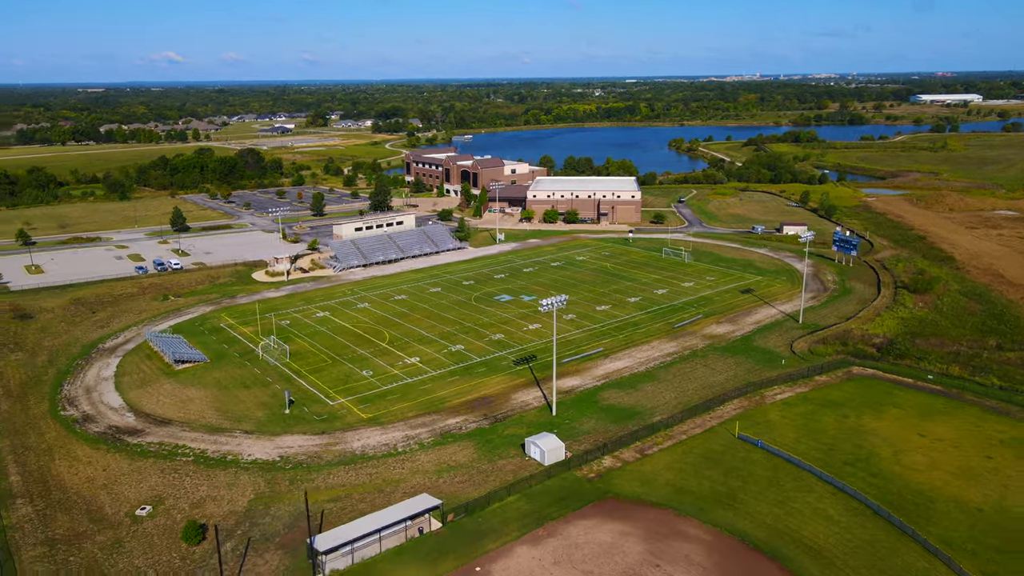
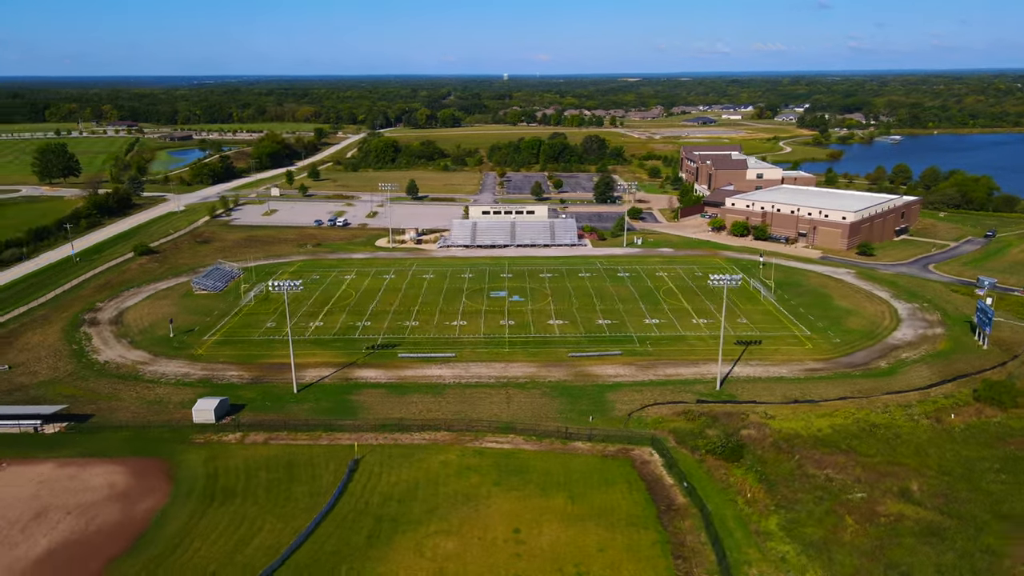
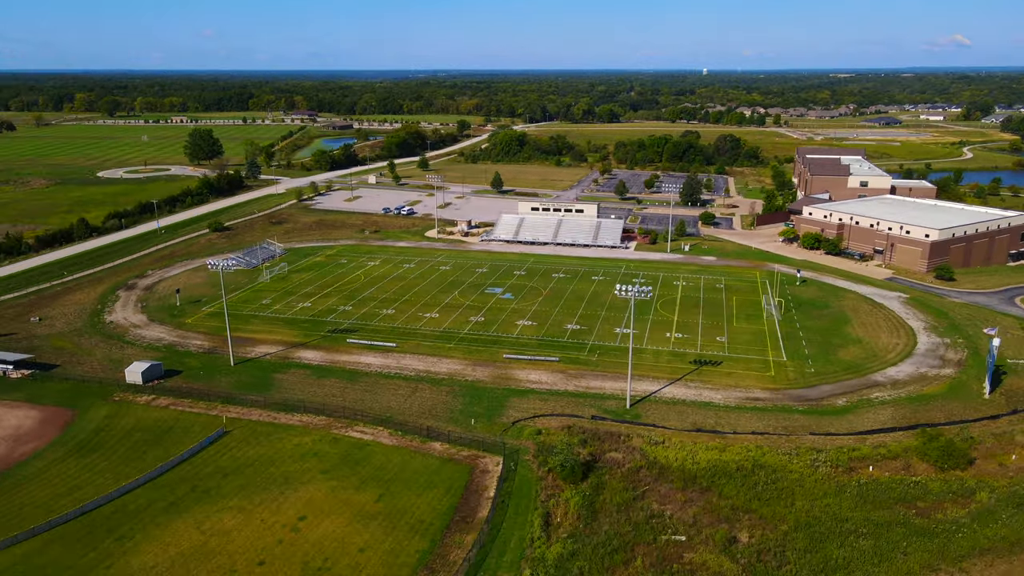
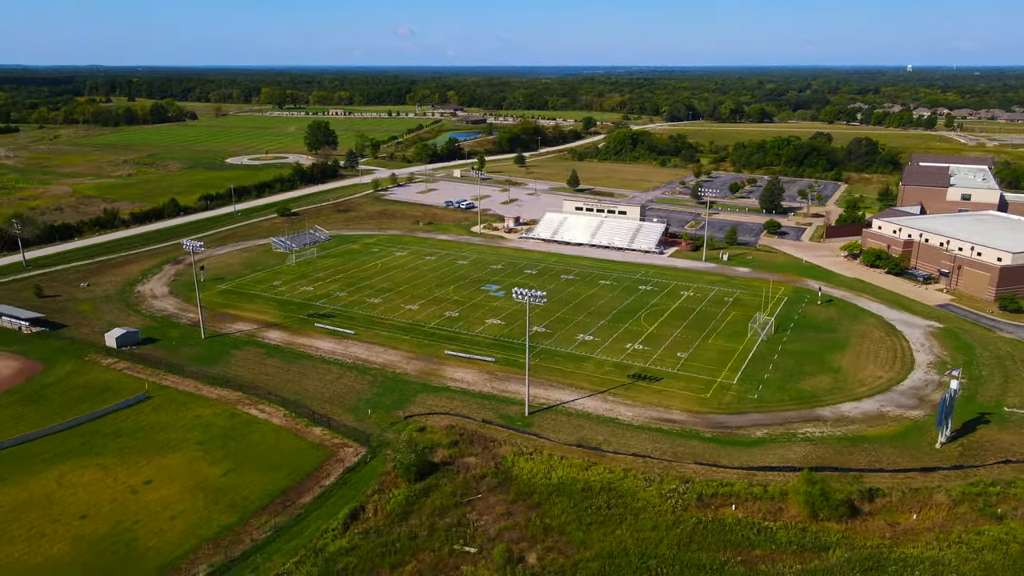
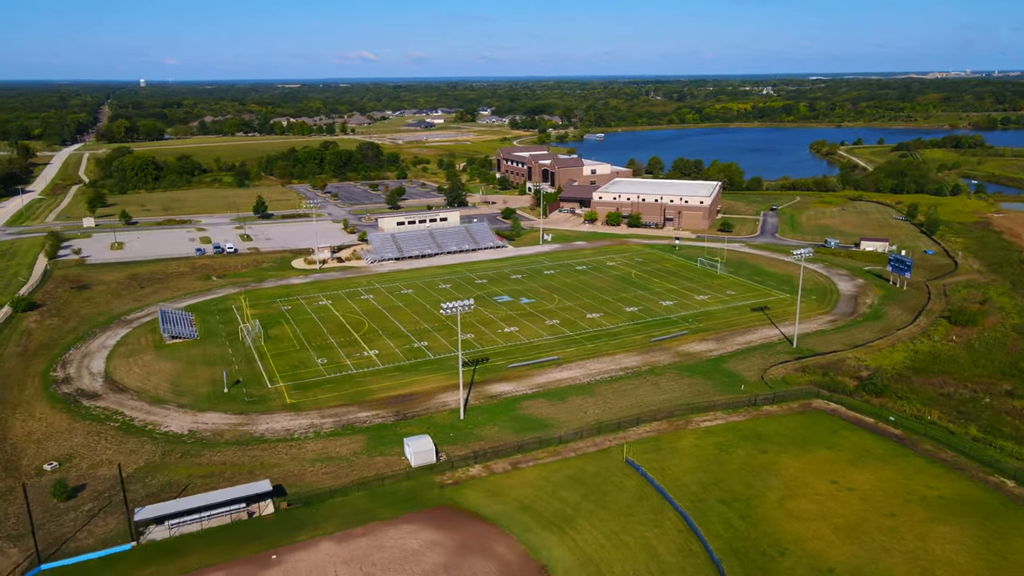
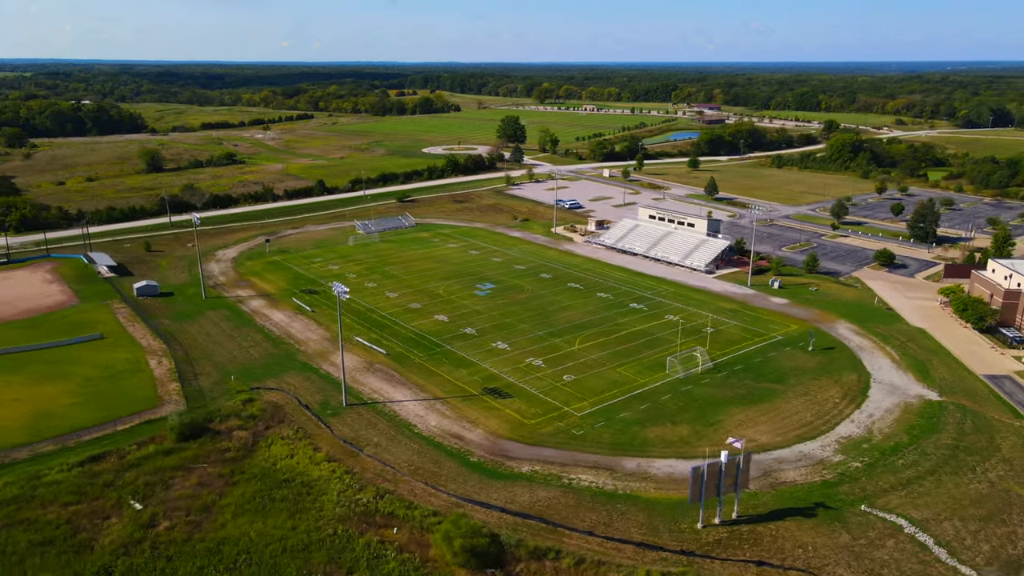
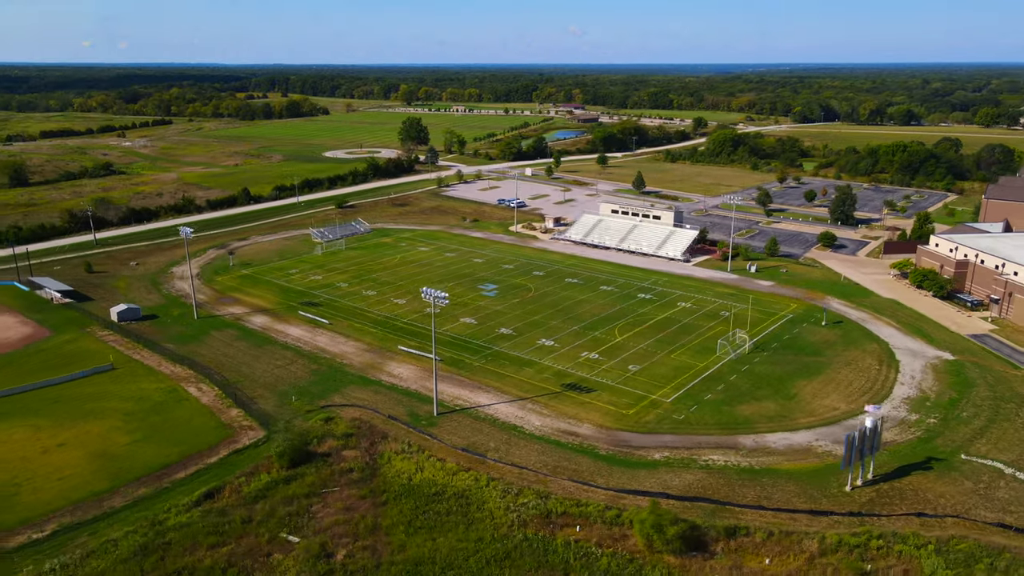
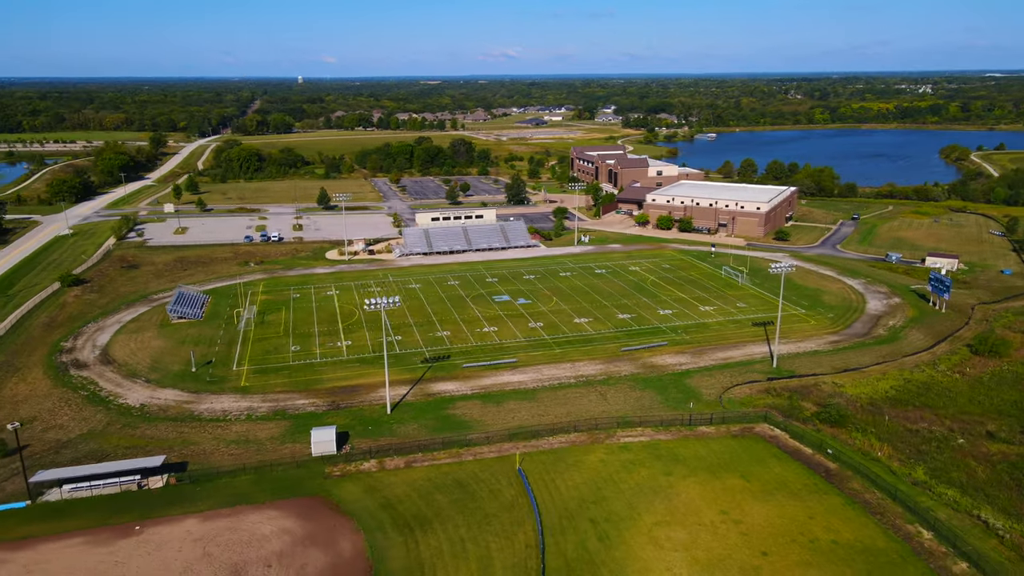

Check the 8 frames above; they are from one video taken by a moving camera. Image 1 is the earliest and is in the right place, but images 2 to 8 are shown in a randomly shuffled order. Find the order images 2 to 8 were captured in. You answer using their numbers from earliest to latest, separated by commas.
5, 8, 2, 3, 4, 7, 6
